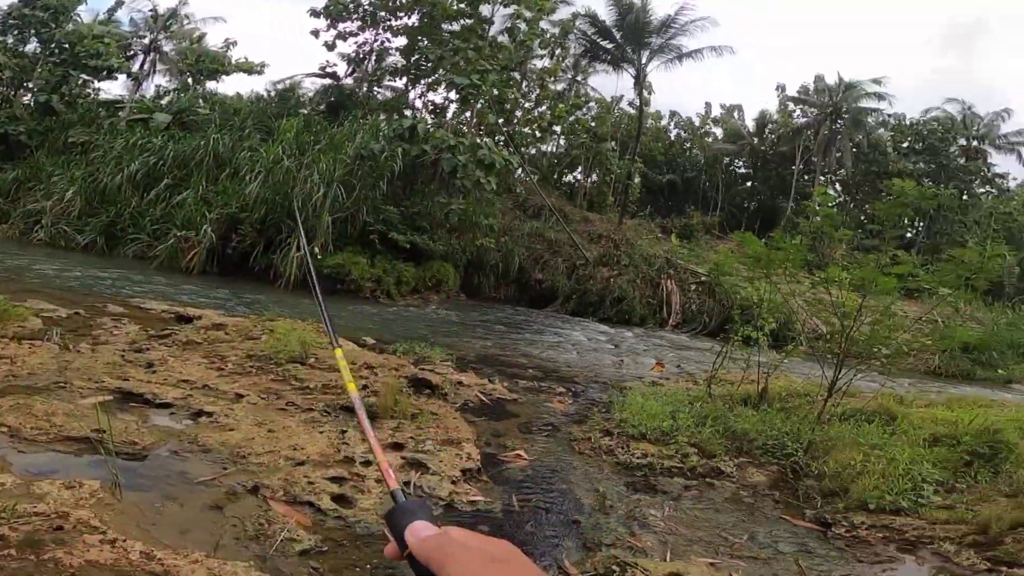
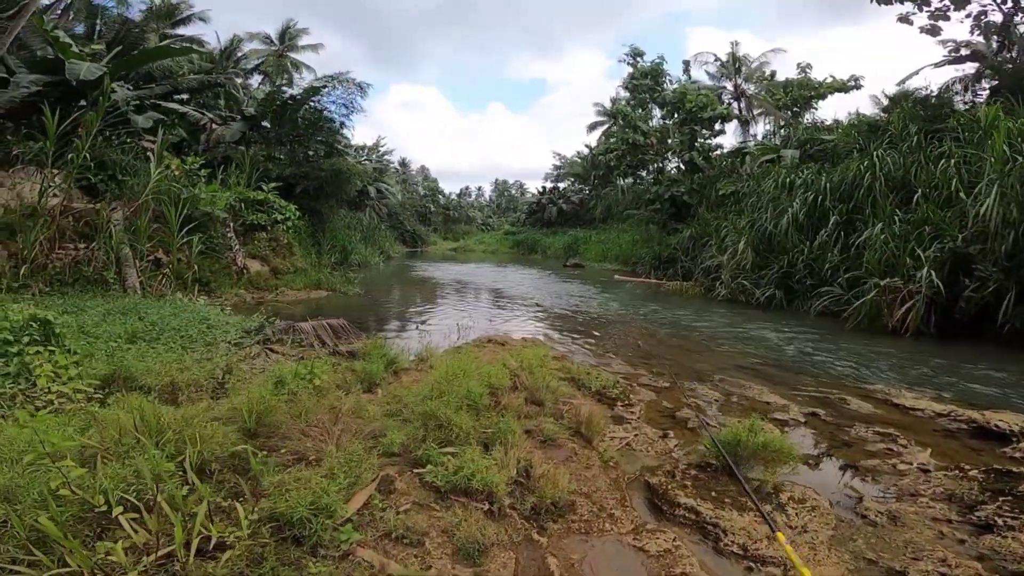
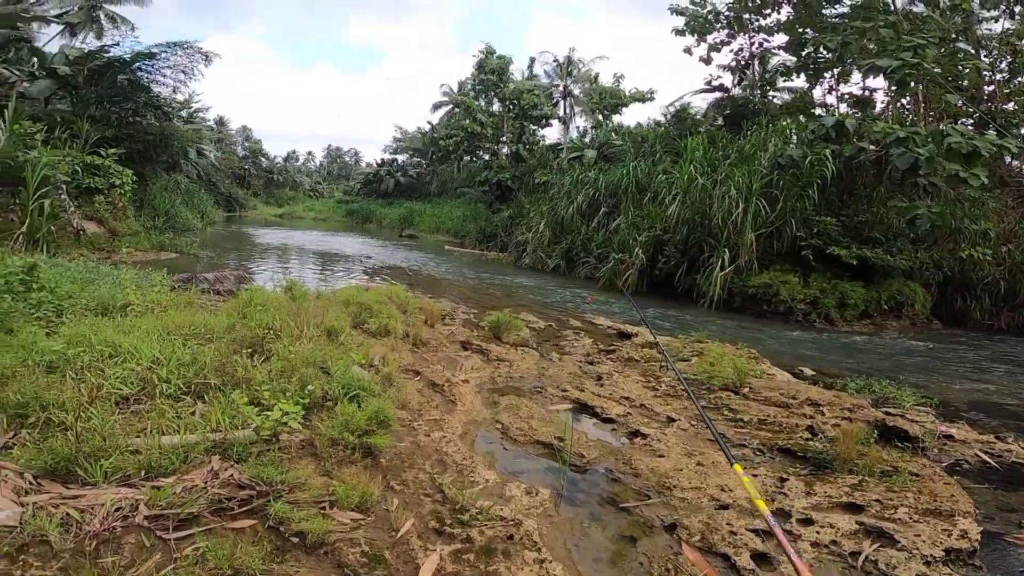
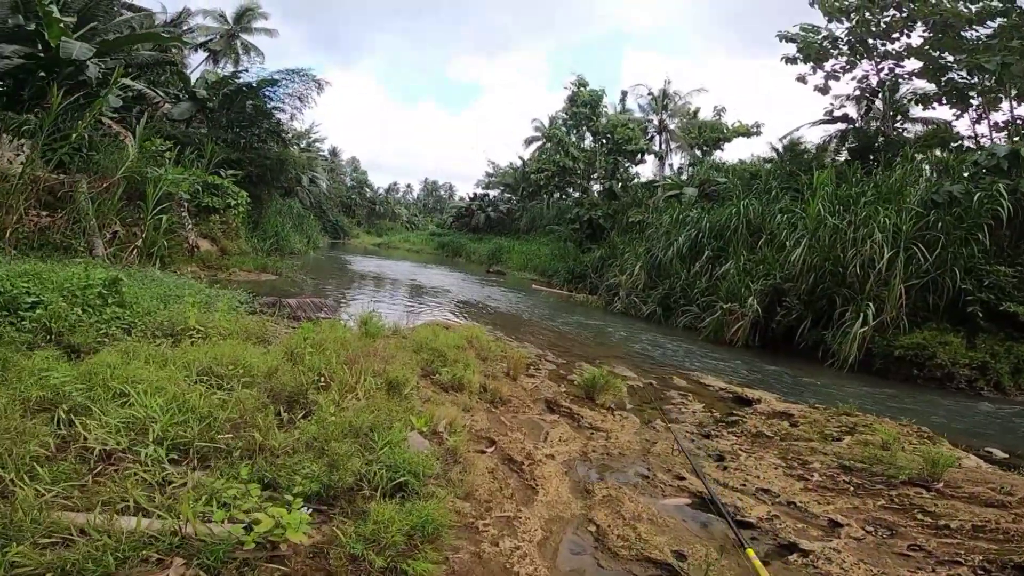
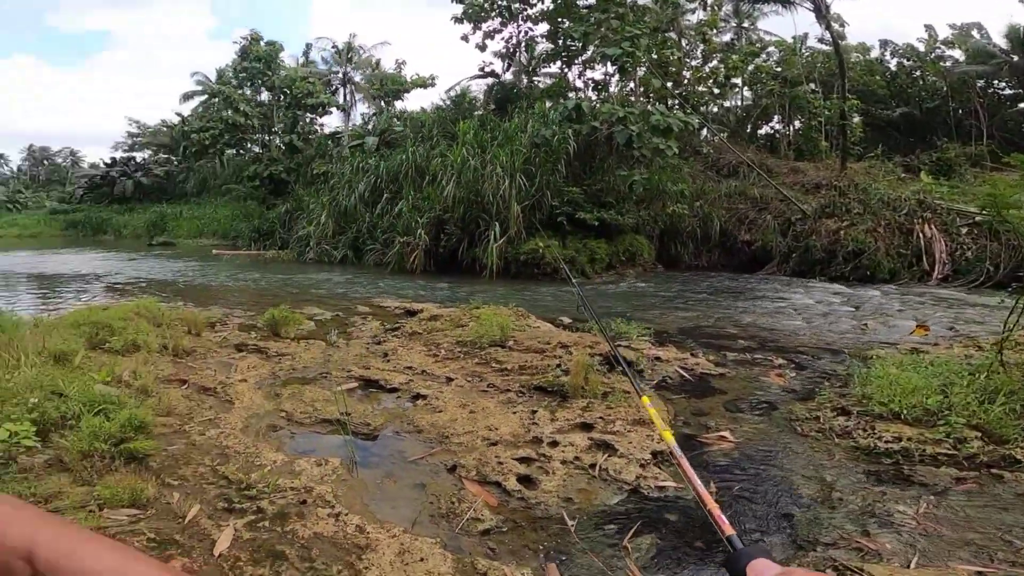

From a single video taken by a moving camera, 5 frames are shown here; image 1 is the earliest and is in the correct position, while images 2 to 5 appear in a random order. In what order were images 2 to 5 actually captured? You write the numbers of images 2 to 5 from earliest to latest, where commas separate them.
5, 3, 4, 2
